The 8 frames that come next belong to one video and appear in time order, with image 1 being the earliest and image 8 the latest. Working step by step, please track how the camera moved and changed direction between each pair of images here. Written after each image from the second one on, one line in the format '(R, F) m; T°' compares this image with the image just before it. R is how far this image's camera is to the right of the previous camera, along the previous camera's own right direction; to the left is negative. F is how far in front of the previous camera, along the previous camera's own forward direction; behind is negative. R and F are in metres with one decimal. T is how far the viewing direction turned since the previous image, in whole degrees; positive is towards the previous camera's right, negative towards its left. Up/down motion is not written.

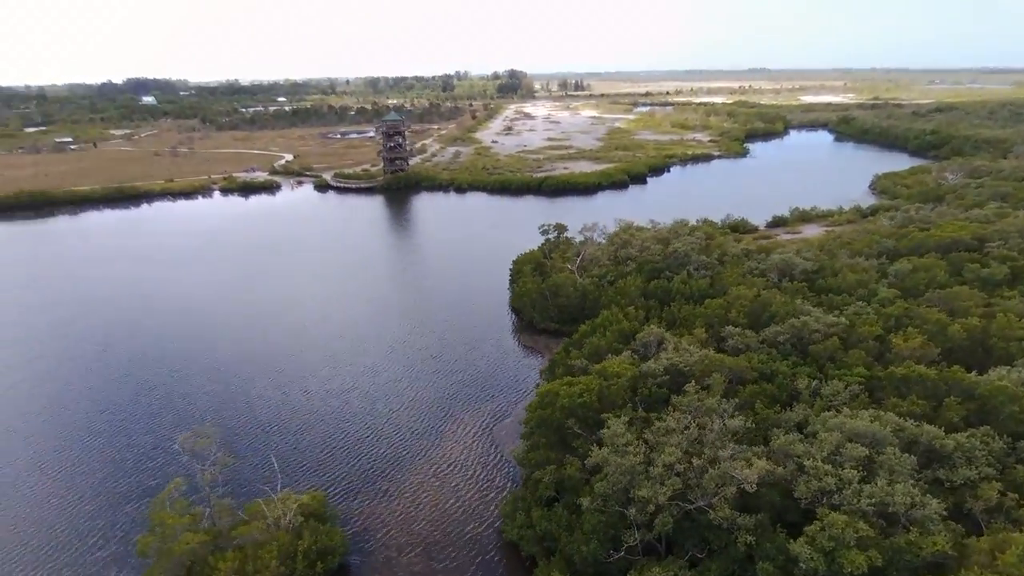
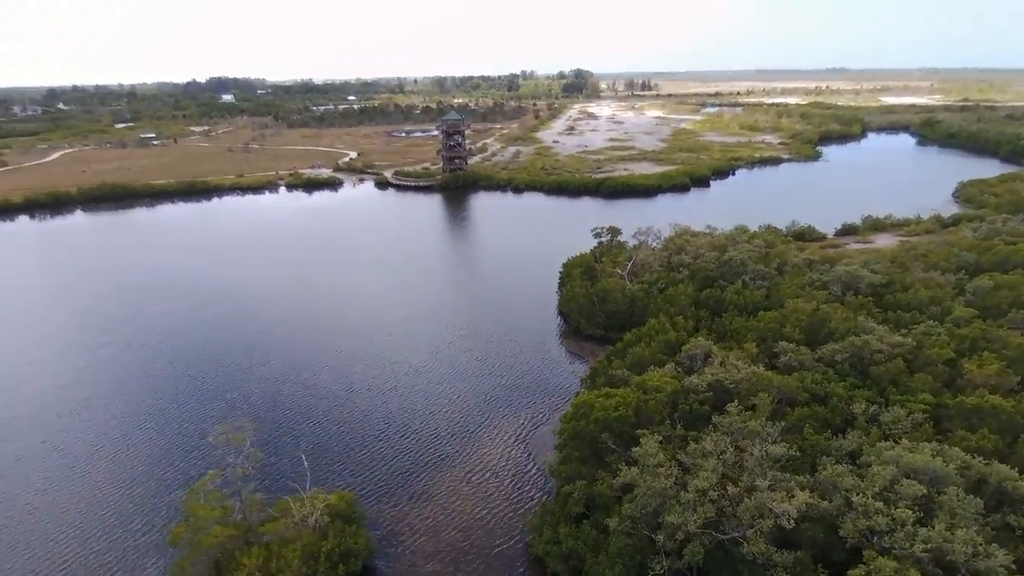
(+0.6, +0.5) m; -5°
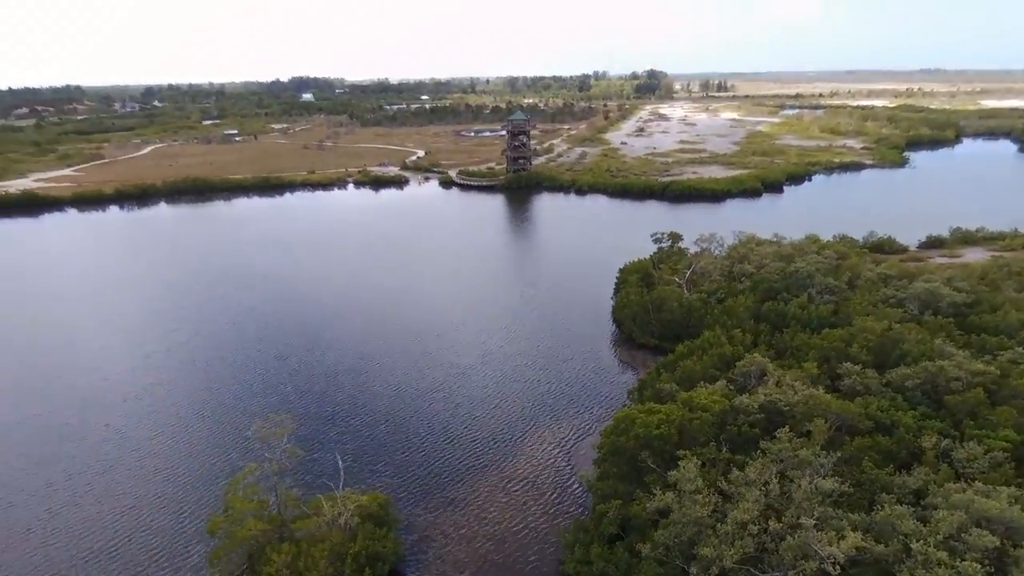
(+0.6, +0.5) m; -6°
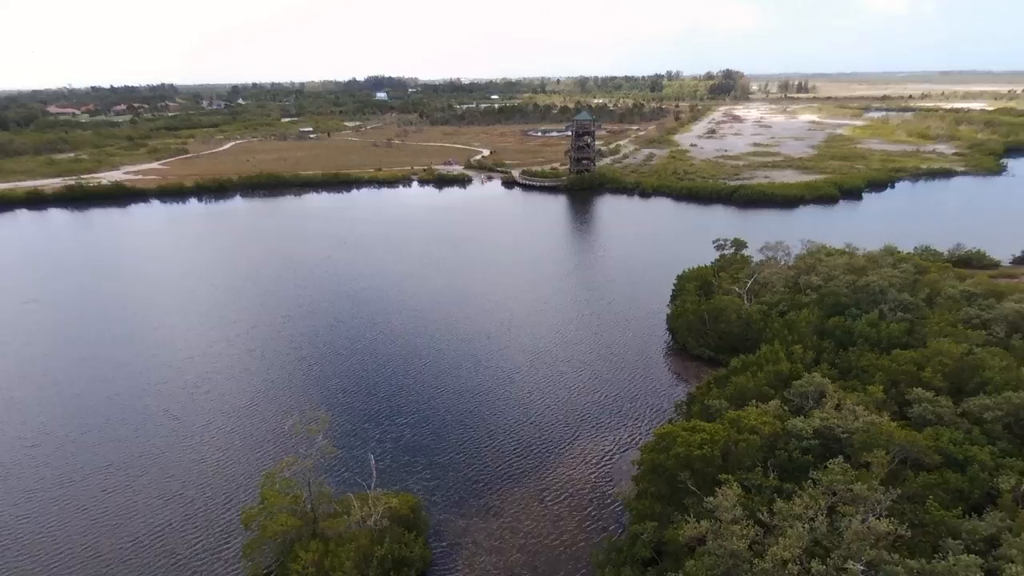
(+0.6, +0.5) m; -6°
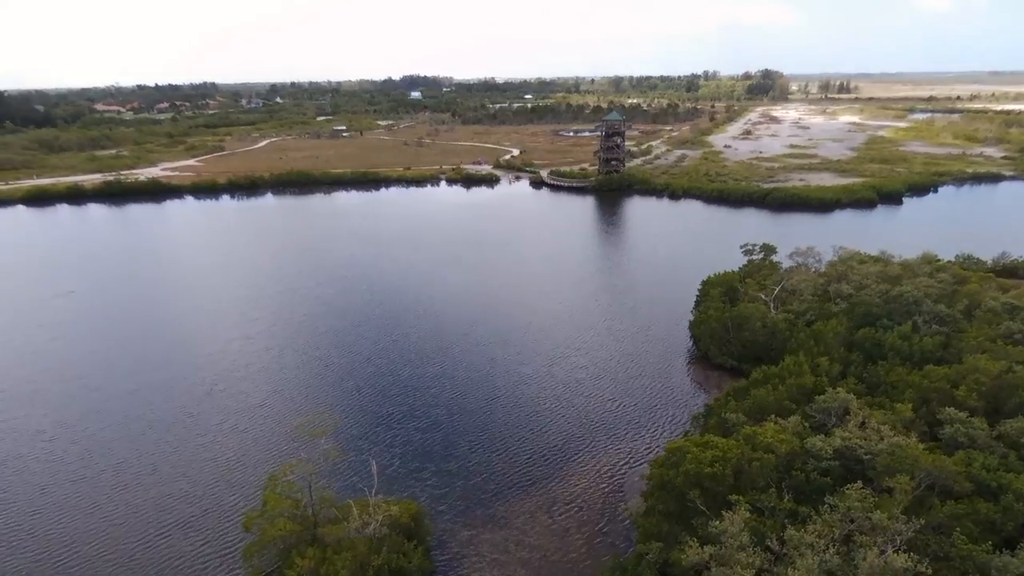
(+0.6, +0.5) m; -3°
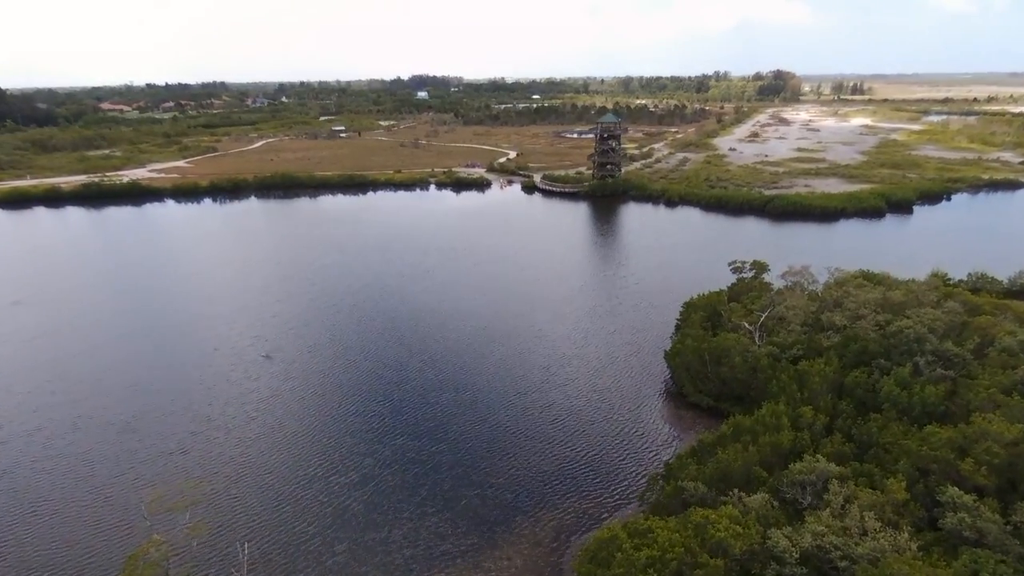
(+2.1, +2.8) m; -1°
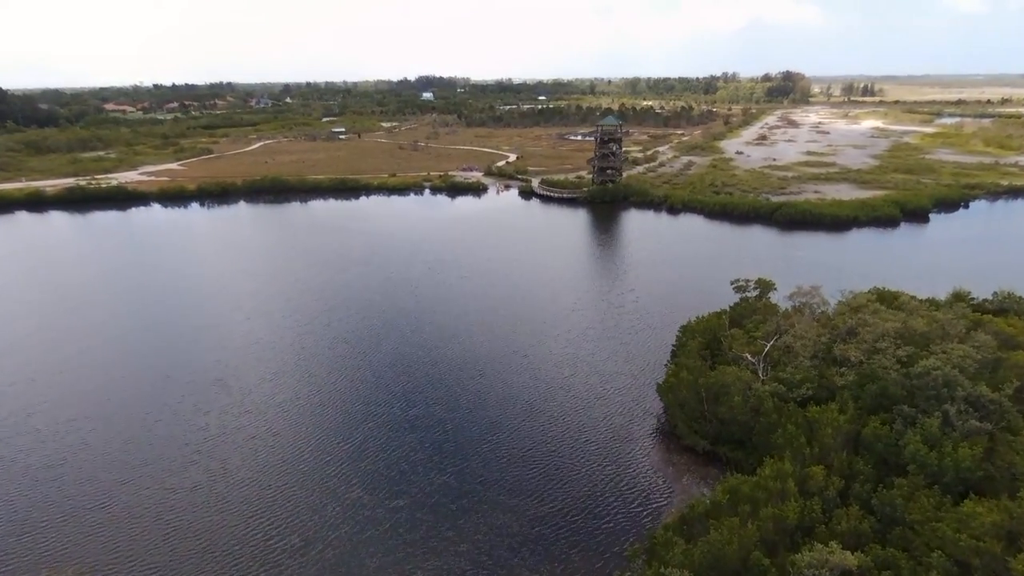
(+1.1, +2.5) m; -1°
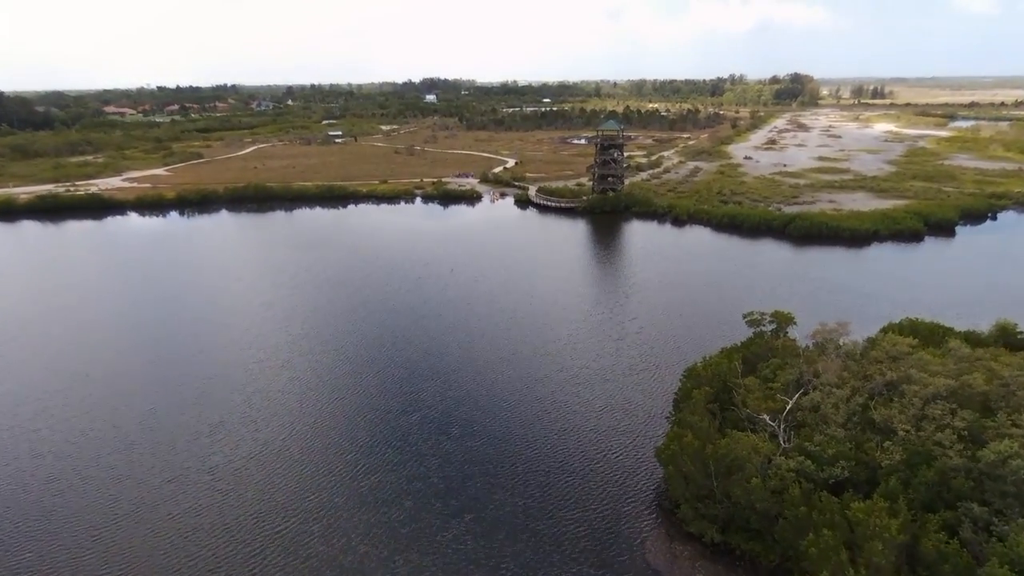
(+1.0, +3.7) m; -1°
